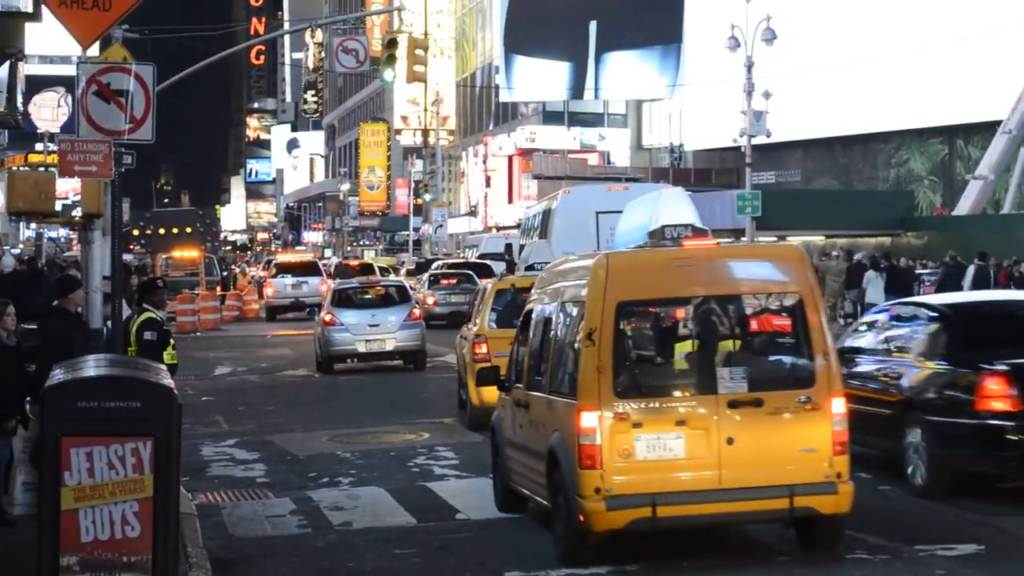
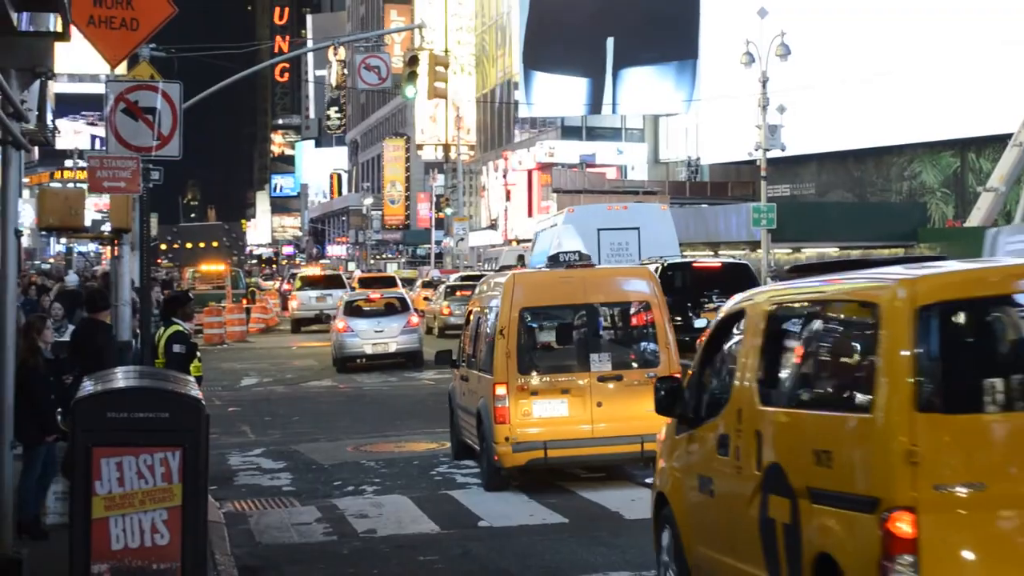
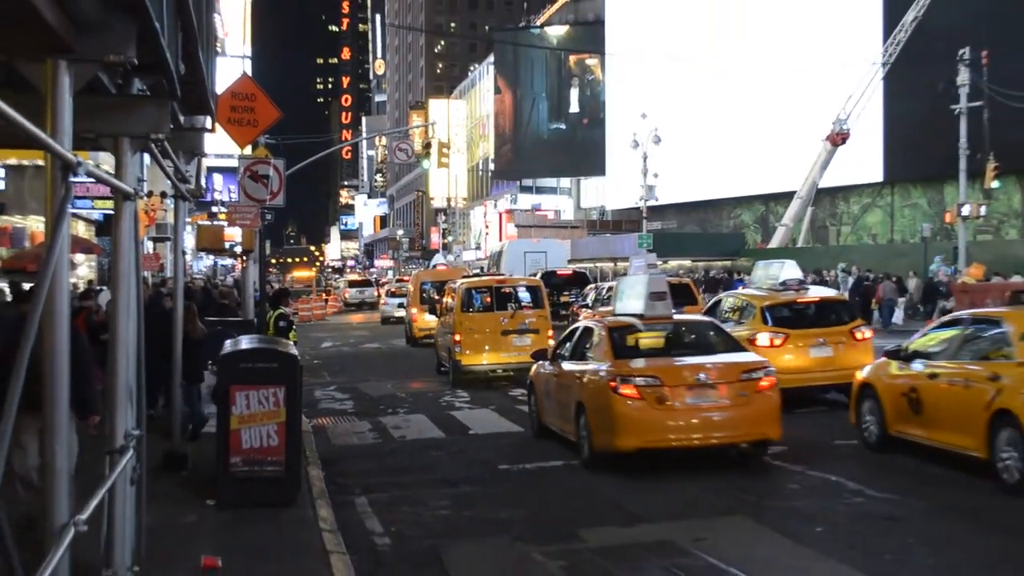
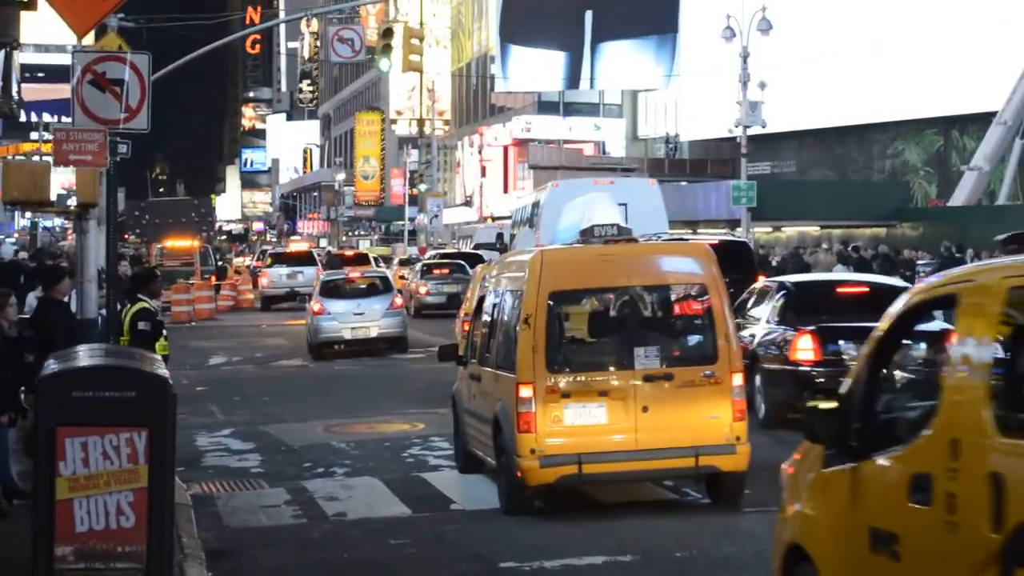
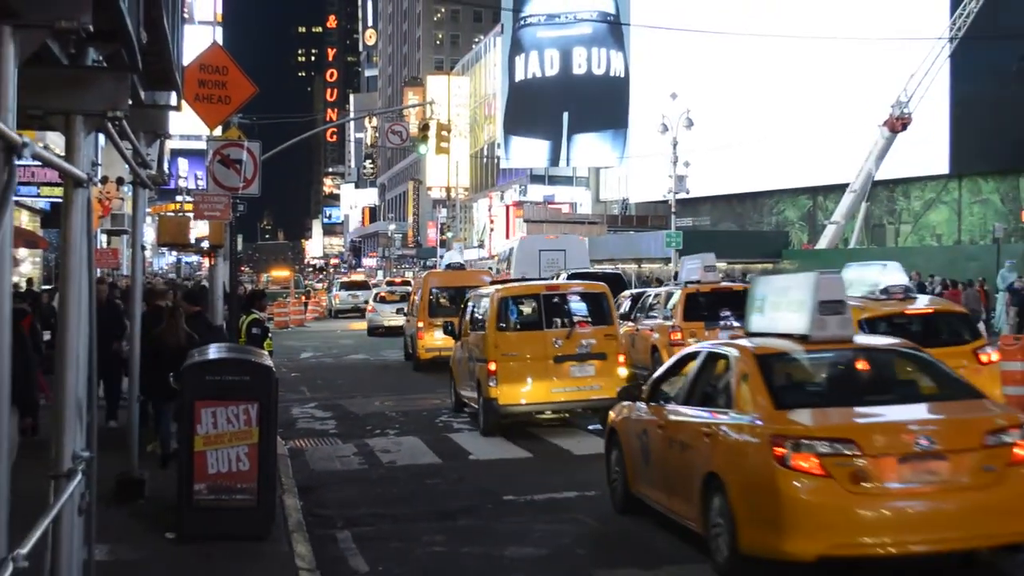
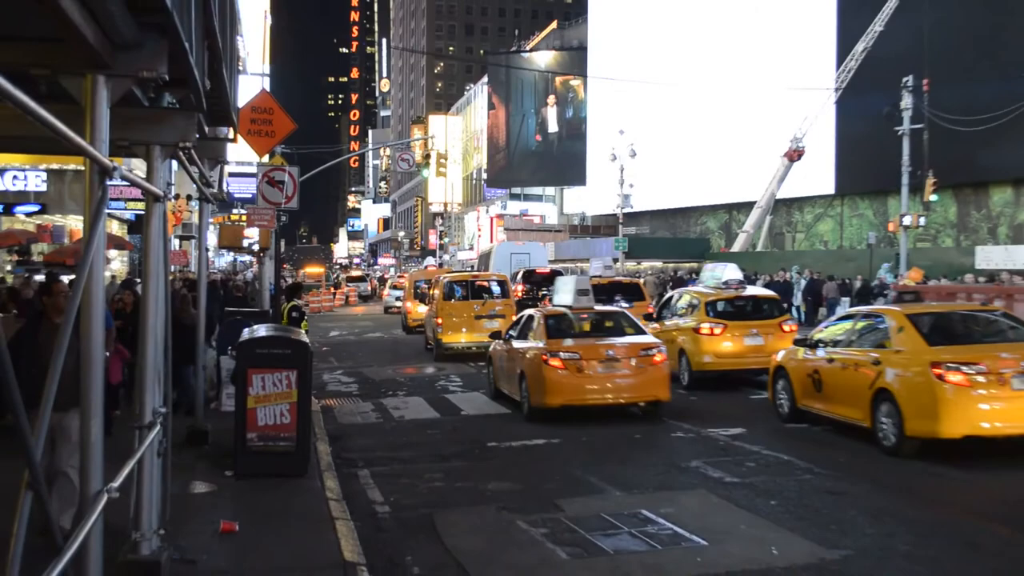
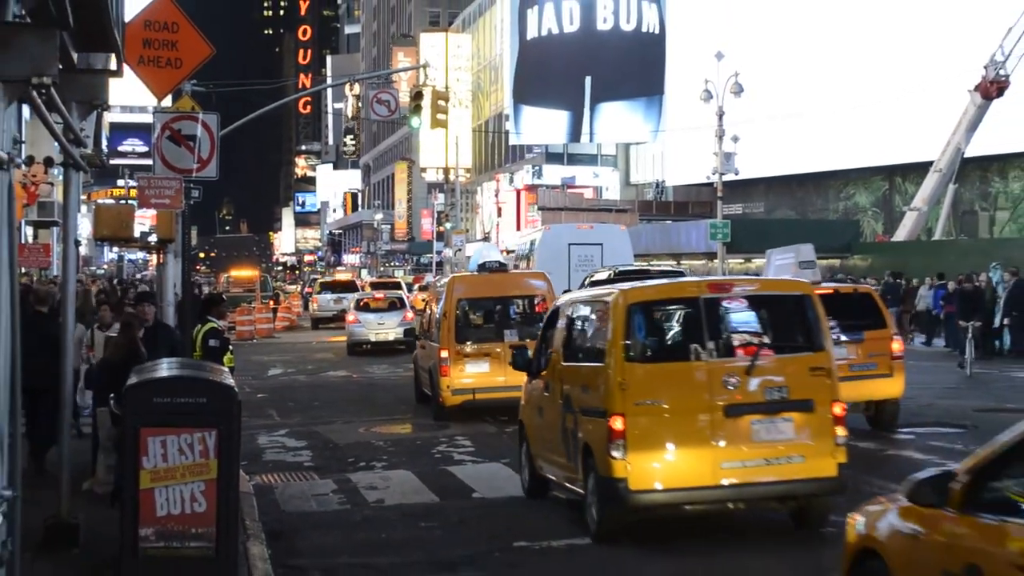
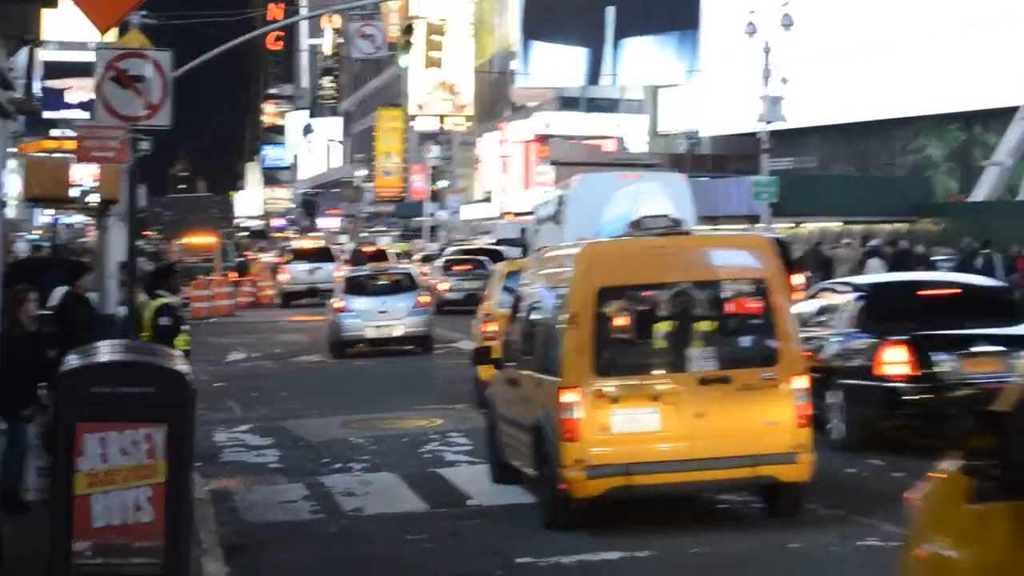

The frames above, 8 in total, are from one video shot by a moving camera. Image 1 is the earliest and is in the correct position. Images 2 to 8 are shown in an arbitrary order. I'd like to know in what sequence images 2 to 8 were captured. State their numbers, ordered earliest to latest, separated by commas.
8, 4, 2, 7, 5, 3, 6
